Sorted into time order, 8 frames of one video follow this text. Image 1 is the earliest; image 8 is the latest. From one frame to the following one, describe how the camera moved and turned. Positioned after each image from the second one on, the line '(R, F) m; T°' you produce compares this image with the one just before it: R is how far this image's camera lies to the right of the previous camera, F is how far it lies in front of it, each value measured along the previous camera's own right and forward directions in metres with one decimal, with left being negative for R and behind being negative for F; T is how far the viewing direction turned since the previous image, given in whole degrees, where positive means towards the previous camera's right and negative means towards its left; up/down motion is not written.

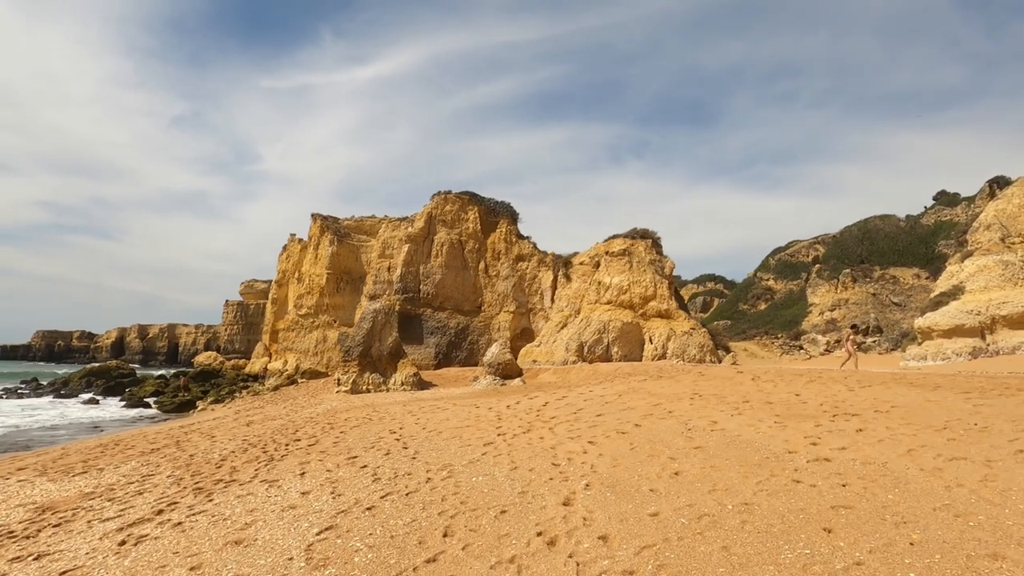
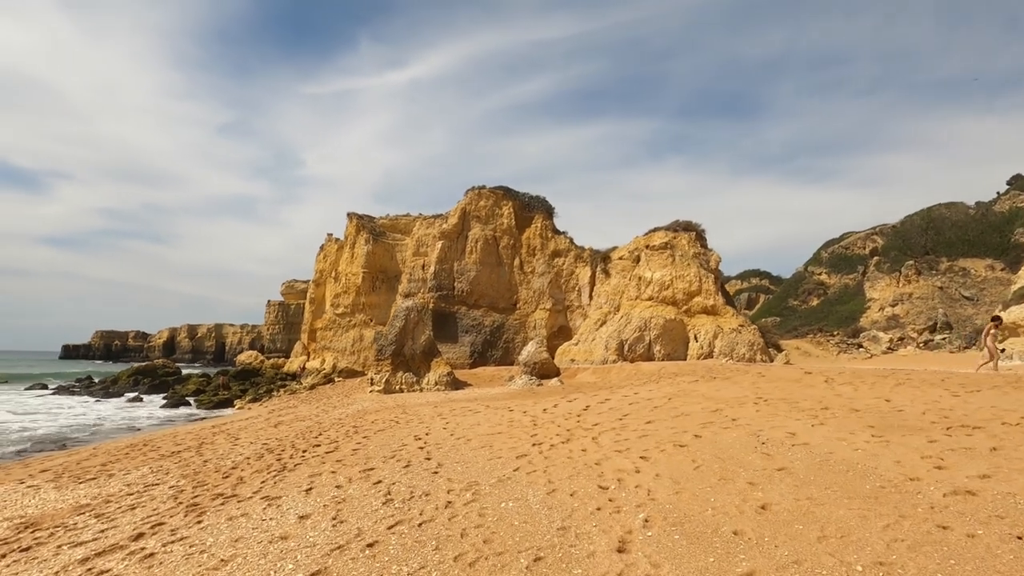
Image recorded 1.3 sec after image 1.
(0.0, +0.9) m; -4°
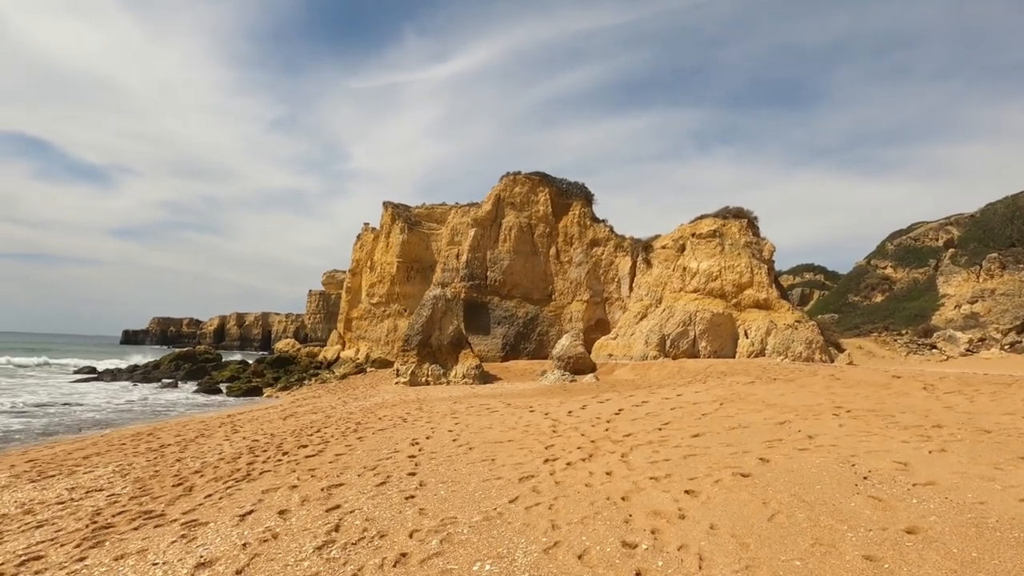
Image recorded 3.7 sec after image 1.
(+0.3, +1.4) m; -4°
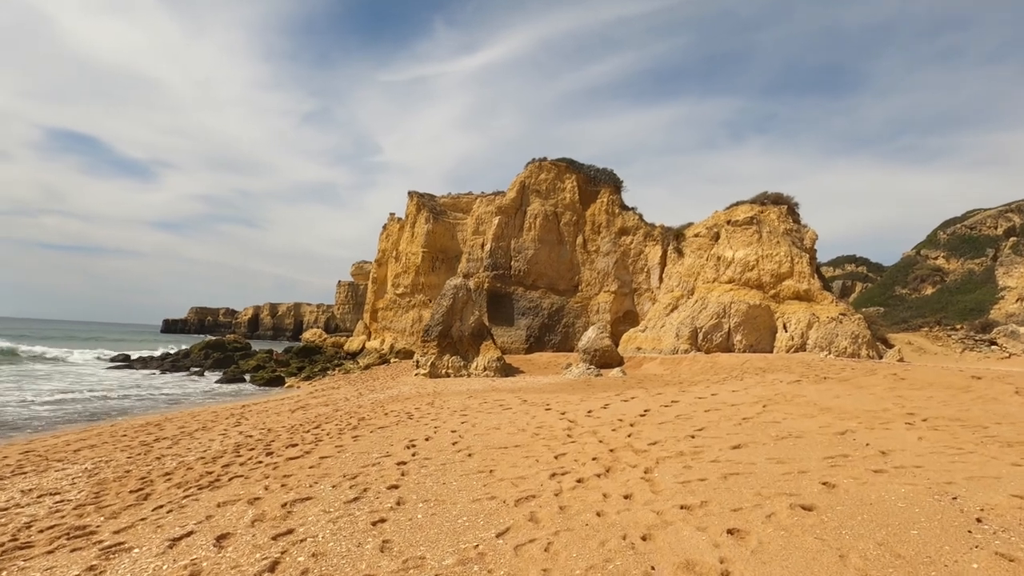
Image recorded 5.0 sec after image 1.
(+0.2, +0.8) m; -3°
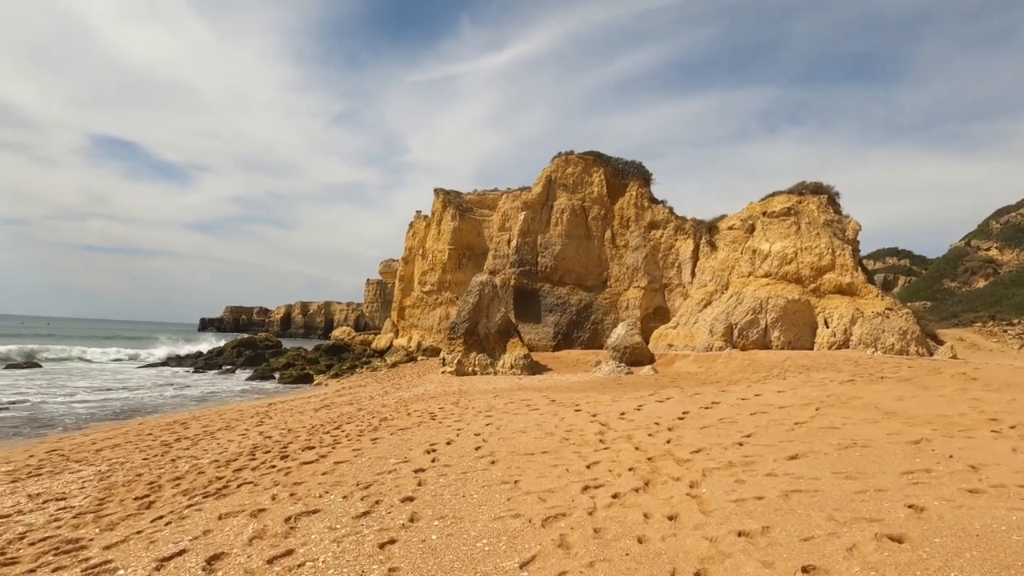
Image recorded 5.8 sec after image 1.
(0.0, +0.4) m; -3°
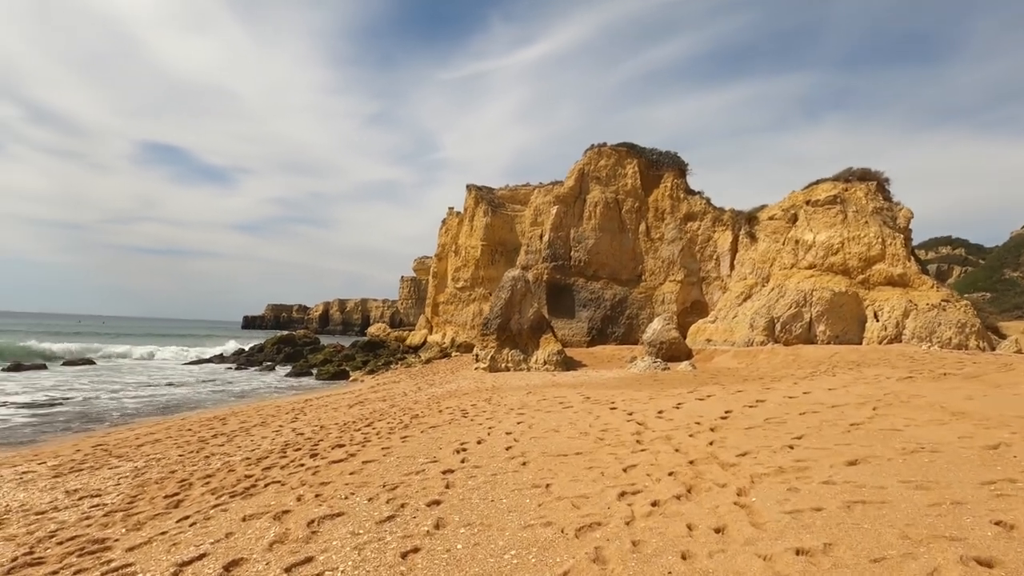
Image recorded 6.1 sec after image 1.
(0.0, +0.2) m; -4°
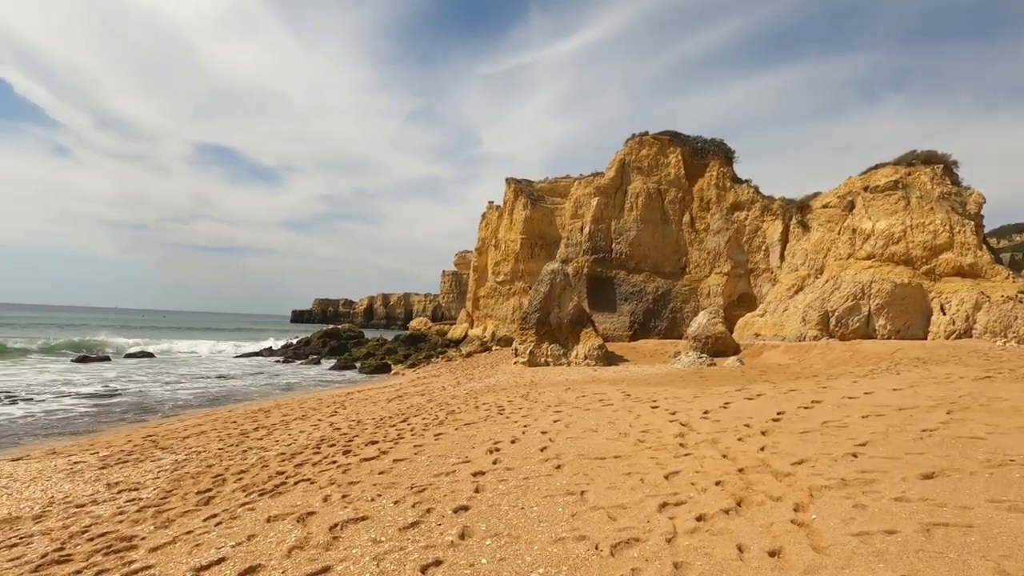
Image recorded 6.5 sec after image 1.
(+0.1, +0.2) m; -4°
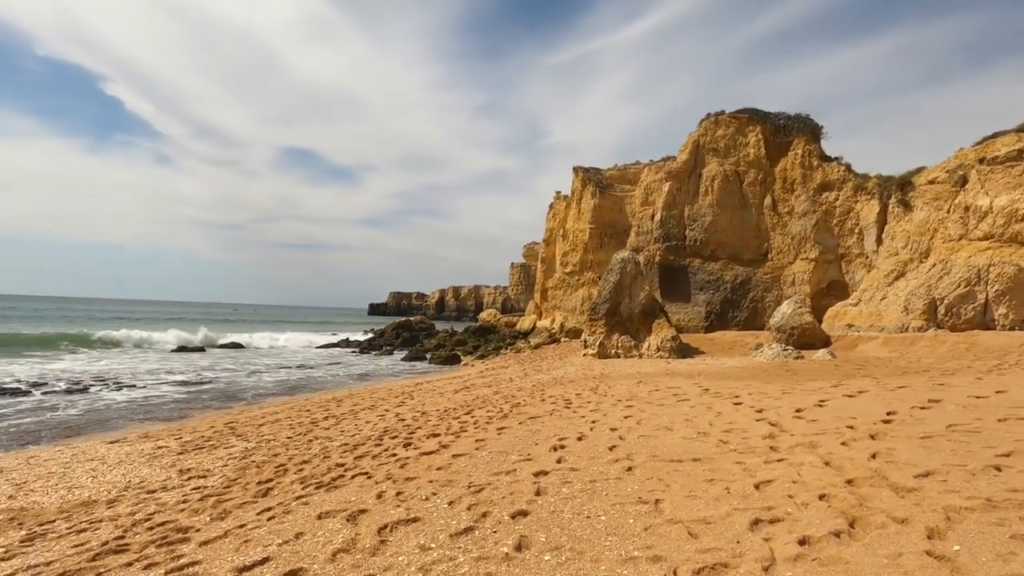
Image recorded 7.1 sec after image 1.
(0.0, +0.4) m; -7°
